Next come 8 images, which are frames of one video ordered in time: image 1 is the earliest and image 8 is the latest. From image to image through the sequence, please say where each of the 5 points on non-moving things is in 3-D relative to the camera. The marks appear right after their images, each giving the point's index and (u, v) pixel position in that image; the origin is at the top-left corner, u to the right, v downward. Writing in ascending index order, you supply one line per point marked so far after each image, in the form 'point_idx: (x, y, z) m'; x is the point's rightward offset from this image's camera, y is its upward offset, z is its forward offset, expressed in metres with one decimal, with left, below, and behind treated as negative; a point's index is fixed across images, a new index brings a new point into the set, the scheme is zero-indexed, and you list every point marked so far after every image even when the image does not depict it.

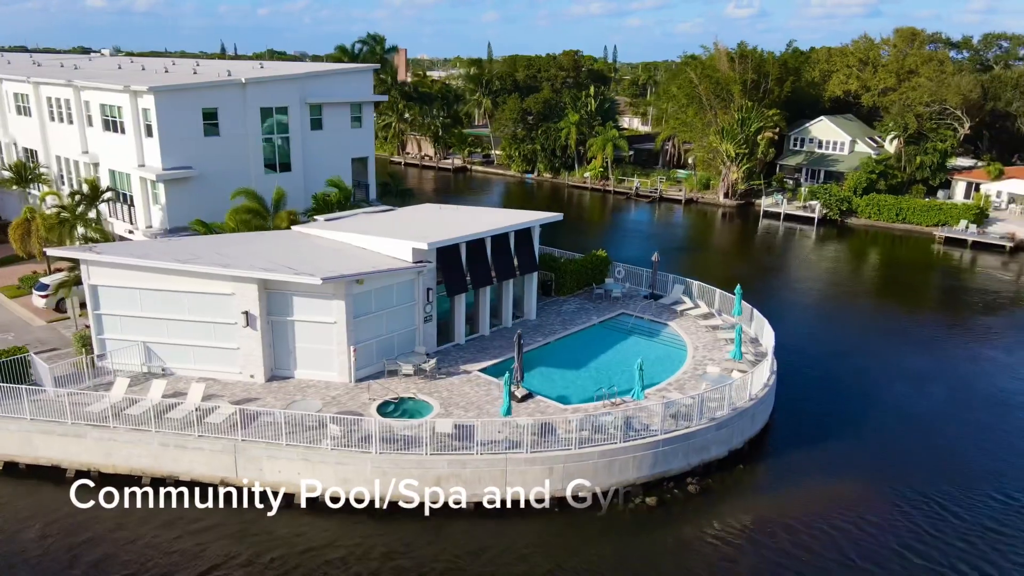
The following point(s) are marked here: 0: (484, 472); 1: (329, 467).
0: (-0.7, -4.8, +19.1) m
1: (-4.6, -4.7, +19.1) m
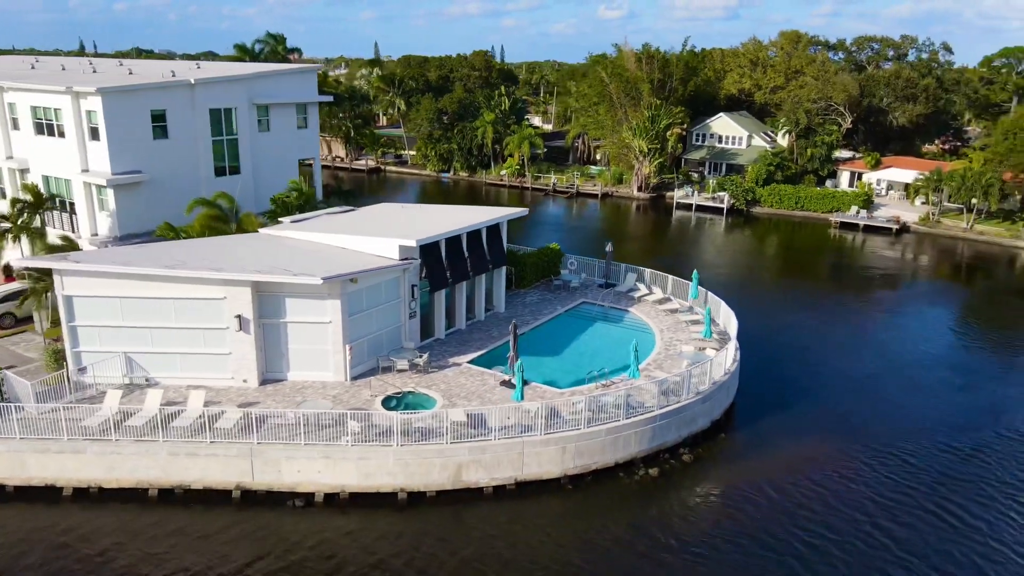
0: (-0.2, -4.6, +20.0) m
1: (-4.1, -4.6, +19.4) m
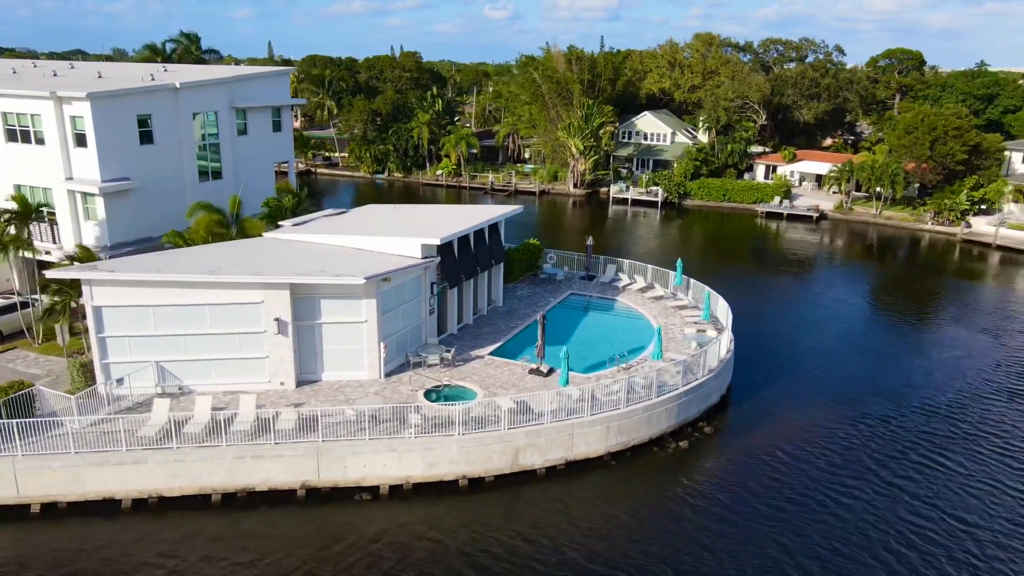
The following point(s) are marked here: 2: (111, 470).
0: (+1.3, -4.3, +21.2) m
1: (-2.6, -4.5, +20.1) m
2: (-10.2, -4.6, +18.8) m
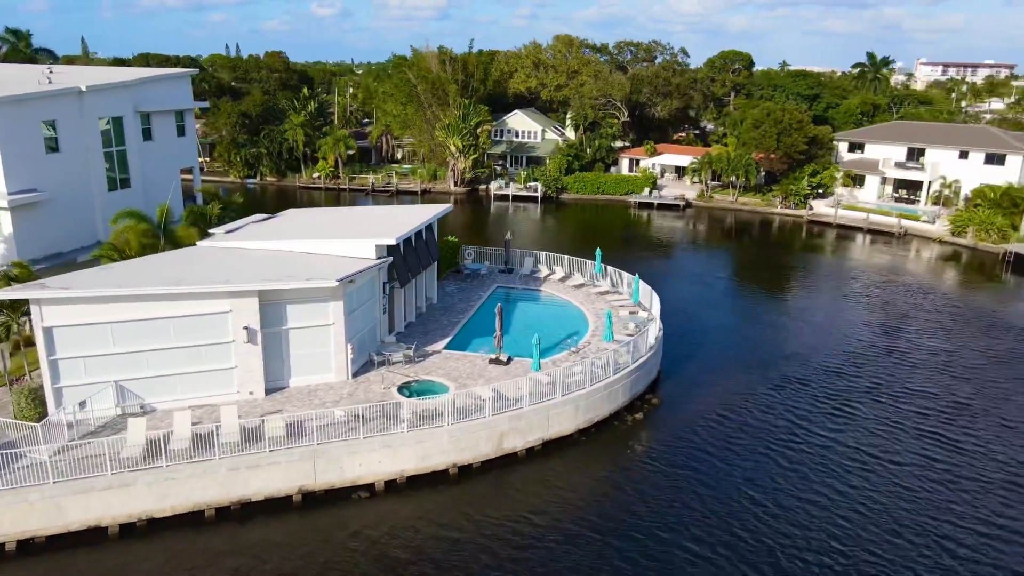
0: (+0.7, -4.0, +22.5) m
1: (-2.8, -4.5, +20.6) m
2: (-10.0, -5.0, +17.9) m
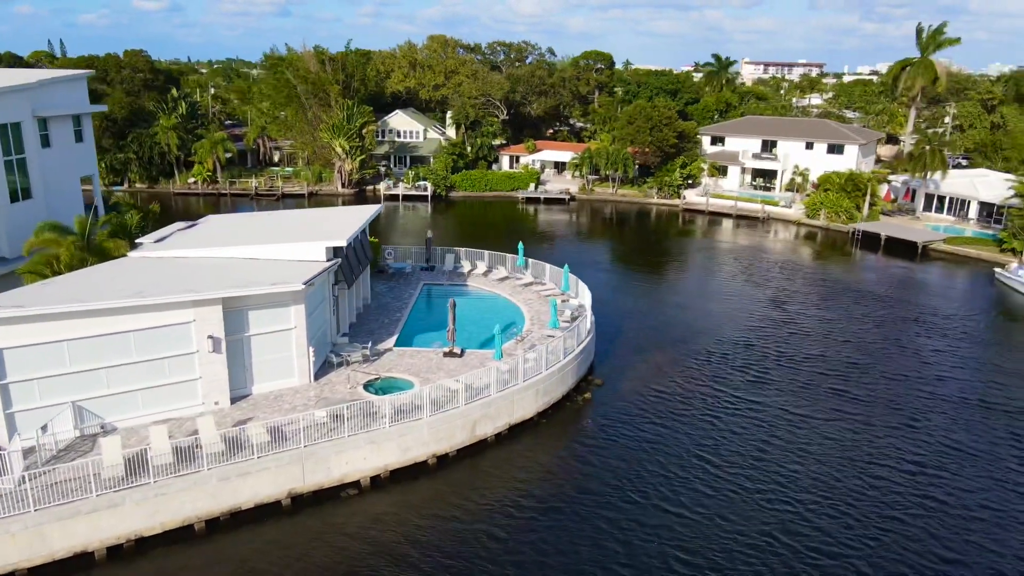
0: (-0.4, -3.8, +23.7) m
1: (-3.4, -4.4, +21.1) m
2: (-9.9, -5.4, +17.1) m
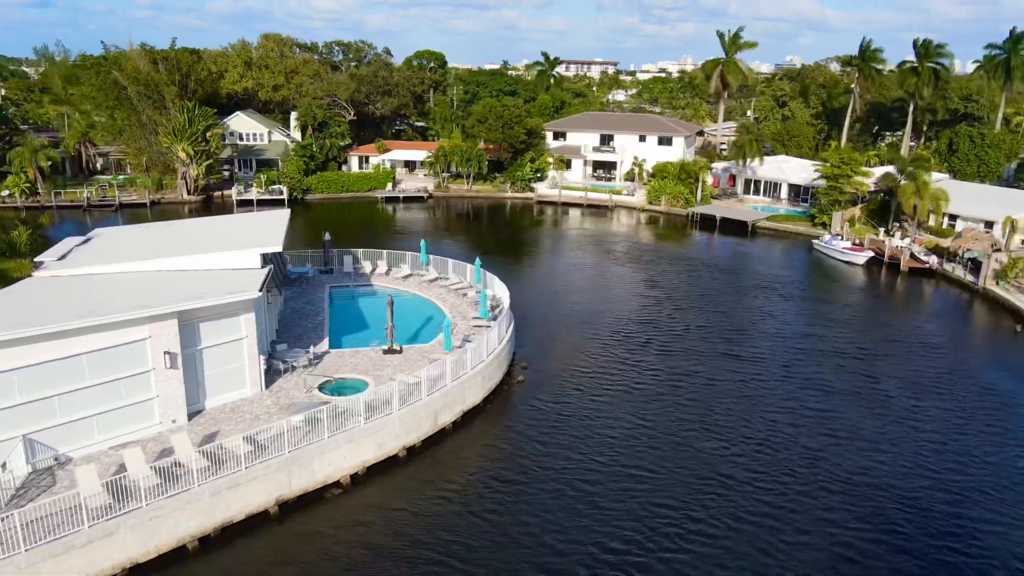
0: (-1.9, -3.6, +24.8) m
1: (-4.2, -4.4, +21.6) m
2: (-9.5, -5.8, +16.1) m
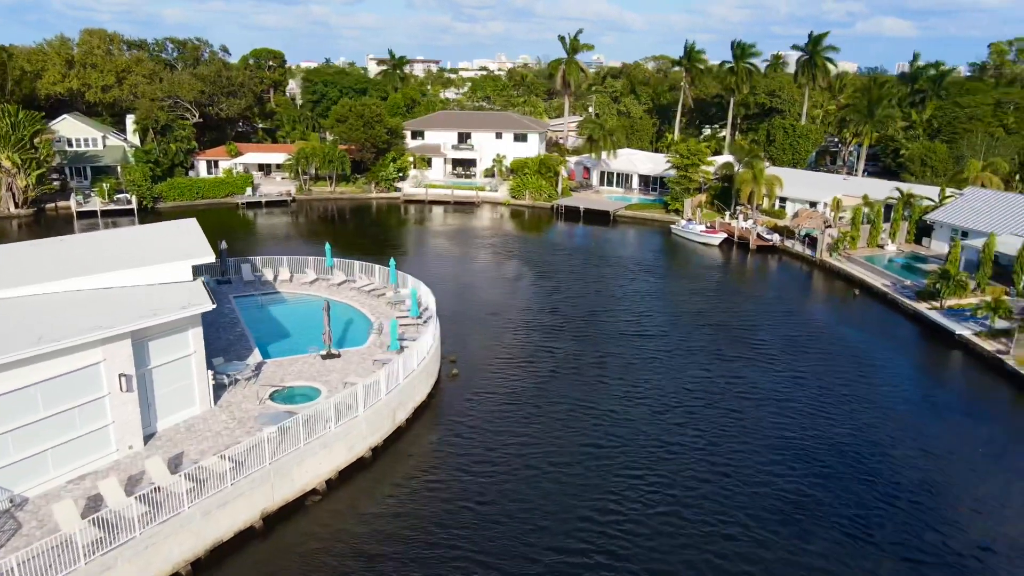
0: (-3.5, -3.6, +25.2) m
1: (-5.0, -4.5, +21.6) m
2: (-8.8, -6.2, +15.1) m
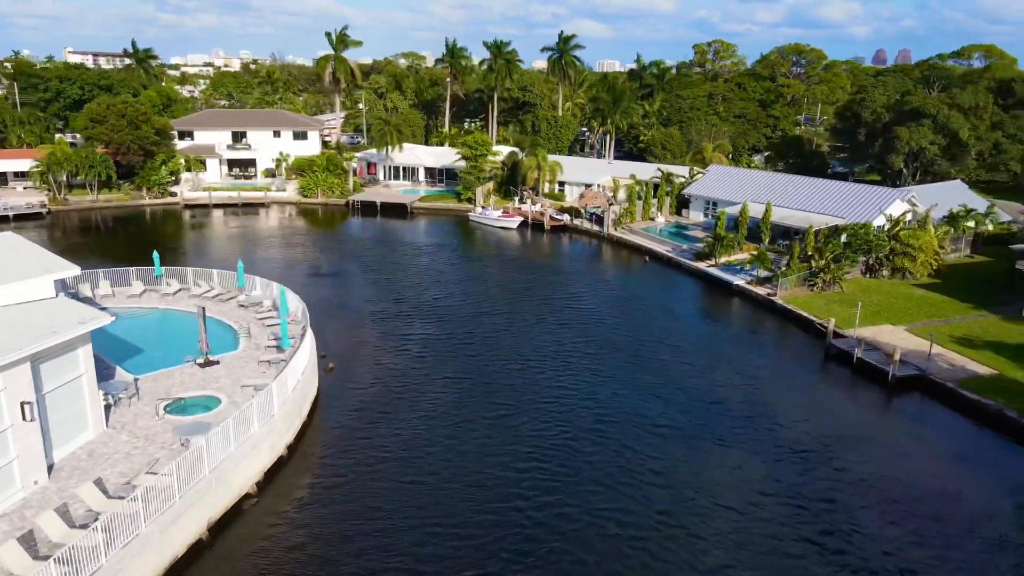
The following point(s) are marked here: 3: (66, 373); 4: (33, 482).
0: (-7.0, -3.4, +25.0) m
1: (-7.1, -4.4, +21.2) m
2: (-8.4, -6.5, +13.8) m
3: (-11.6, -2.2, +19.3) m
4: (-11.4, -4.6, +17.7) m
